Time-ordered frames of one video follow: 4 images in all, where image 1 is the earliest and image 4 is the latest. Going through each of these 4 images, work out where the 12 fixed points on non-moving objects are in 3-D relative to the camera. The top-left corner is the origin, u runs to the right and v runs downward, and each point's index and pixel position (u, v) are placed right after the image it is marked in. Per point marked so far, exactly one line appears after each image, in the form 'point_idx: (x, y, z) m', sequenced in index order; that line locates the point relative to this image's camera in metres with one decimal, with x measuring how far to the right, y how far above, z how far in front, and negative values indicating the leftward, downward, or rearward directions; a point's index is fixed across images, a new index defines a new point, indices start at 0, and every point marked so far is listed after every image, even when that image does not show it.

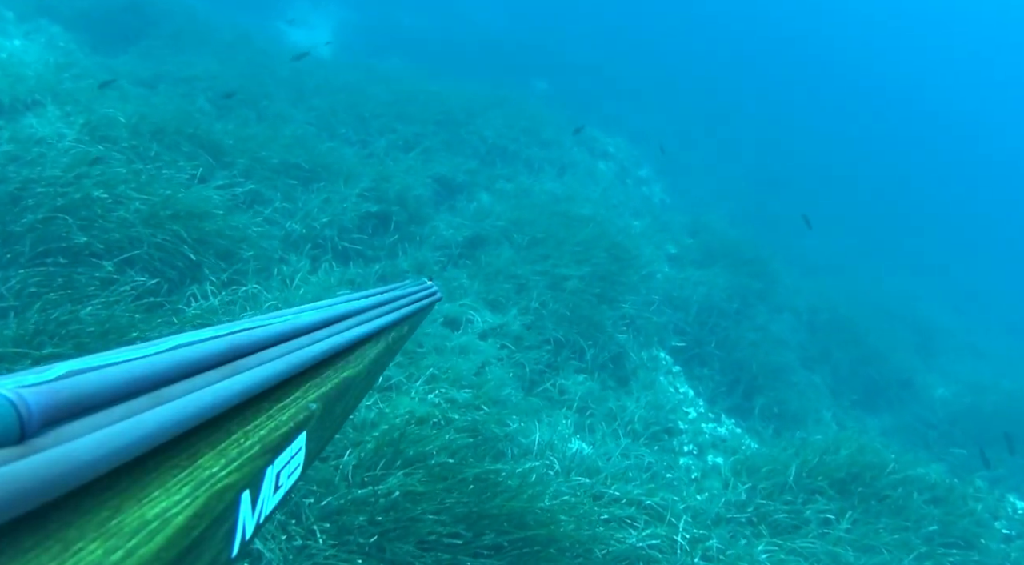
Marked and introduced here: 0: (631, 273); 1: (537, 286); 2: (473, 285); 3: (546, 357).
0: (+1.2, +0.1, +7.0) m
1: (+0.2, -0.1, +6.3) m
2: (-0.3, 0.0, +6.1) m
3: (+0.3, -0.6, +5.7) m
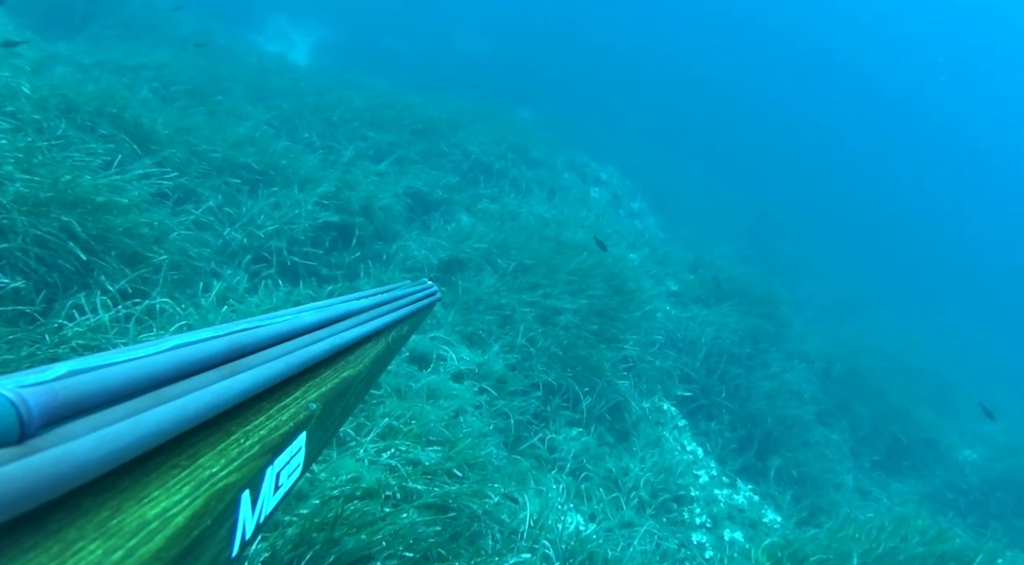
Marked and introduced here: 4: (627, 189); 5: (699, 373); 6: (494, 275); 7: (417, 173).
0: (+1.1, -0.2, +6.1) m
1: (+0.1, -0.3, +5.3) m
2: (-0.5, -0.2, +5.1) m
3: (+0.1, -0.8, +4.7) m
4: (+1.7, +1.3, +10.3) m
5: (+1.7, -0.8, +6.3) m
6: (-0.2, +0.1, +5.7) m
7: (-0.9, +1.1, +6.9) m
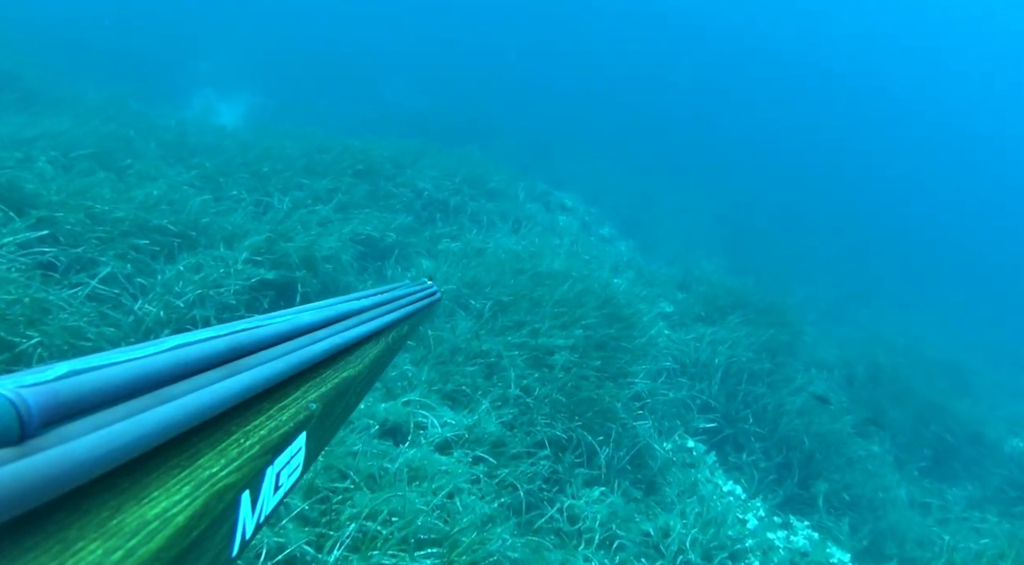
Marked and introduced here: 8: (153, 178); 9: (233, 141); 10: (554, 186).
0: (+0.9, -0.4, +5.3) m
1: (0.0, -0.5, +4.4) m
2: (-0.5, -0.5, +4.2) m
3: (+0.2, -1.0, +3.8) m
4: (+1.1, +0.9, +9.6) m
5: (+1.6, -0.9, +5.4) m
6: (-0.3, -0.2, +4.9) m
7: (-1.2, +0.6, +6.1) m
8: (-2.9, +0.9, +5.8) m
9: (-3.0, +1.5, +7.7) m
10: (+0.6, +1.4, +10.0) m
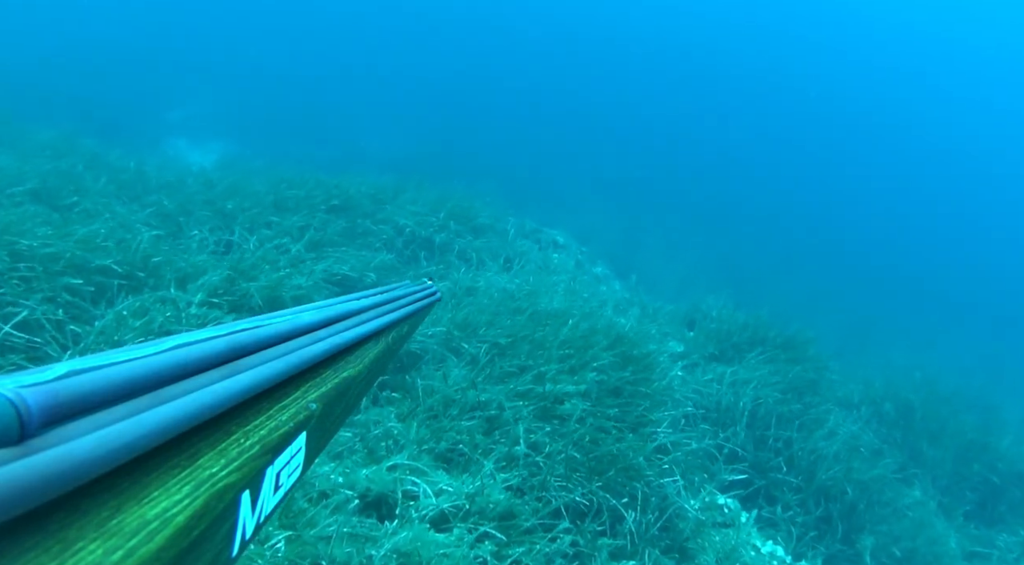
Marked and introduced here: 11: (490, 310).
0: (+0.9, -0.6, +4.7) m
1: (0.0, -0.7, +3.7) m
2: (-0.5, -0.7, +3.5) m
3: (+0.2, -1.1, +3.1) m
4: (+1.0, +0.4, +9.1) m
5: (+1.6, -1.1, +4.8) m
6: (-0.3, -0.5, +4.2) m
7: (-1.3, +0.2, +5.4) m
8: (-3.0, +0.5, +5.1) m
9: (-3.1, +1.0, +7.1) m
10: (+0.4, +0.8, +9.4) m
11: (-0.2, -0.2, +5.0) m
